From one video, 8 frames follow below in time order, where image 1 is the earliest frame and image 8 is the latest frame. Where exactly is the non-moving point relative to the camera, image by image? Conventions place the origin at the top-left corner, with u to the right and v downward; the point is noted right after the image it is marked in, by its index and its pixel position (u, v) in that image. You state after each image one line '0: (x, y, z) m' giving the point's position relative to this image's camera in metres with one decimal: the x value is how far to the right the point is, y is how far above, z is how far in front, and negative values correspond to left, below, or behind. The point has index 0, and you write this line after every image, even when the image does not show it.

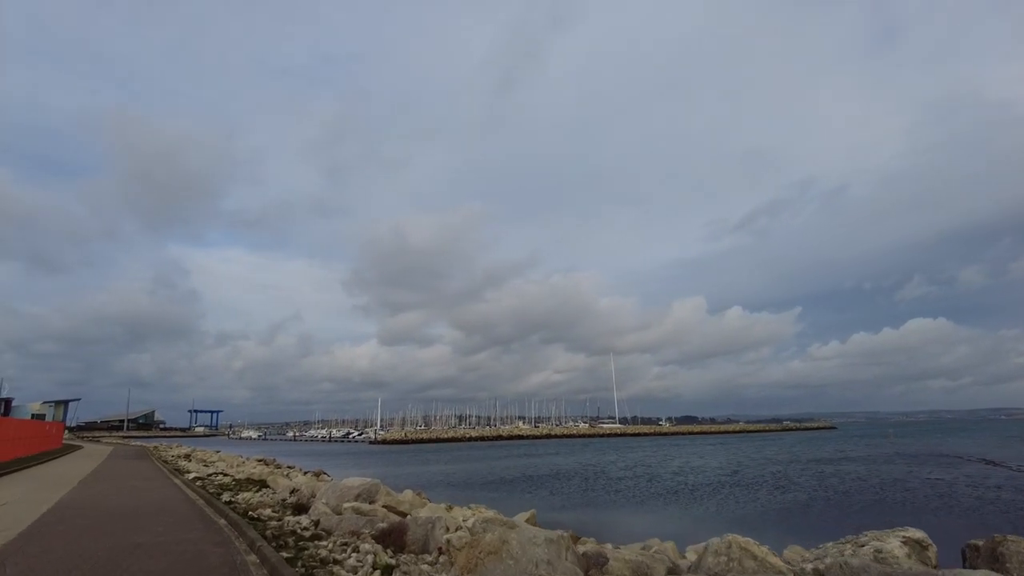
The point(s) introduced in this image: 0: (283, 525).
0: (-3.6, -3.7, +10.6) m
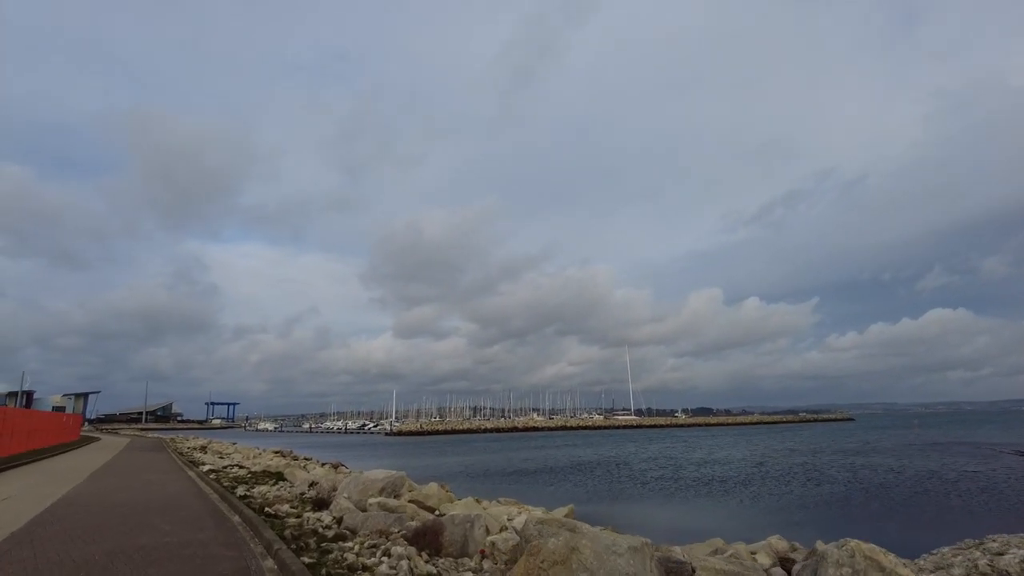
0: (-2.9, -3.3, +9.6) m
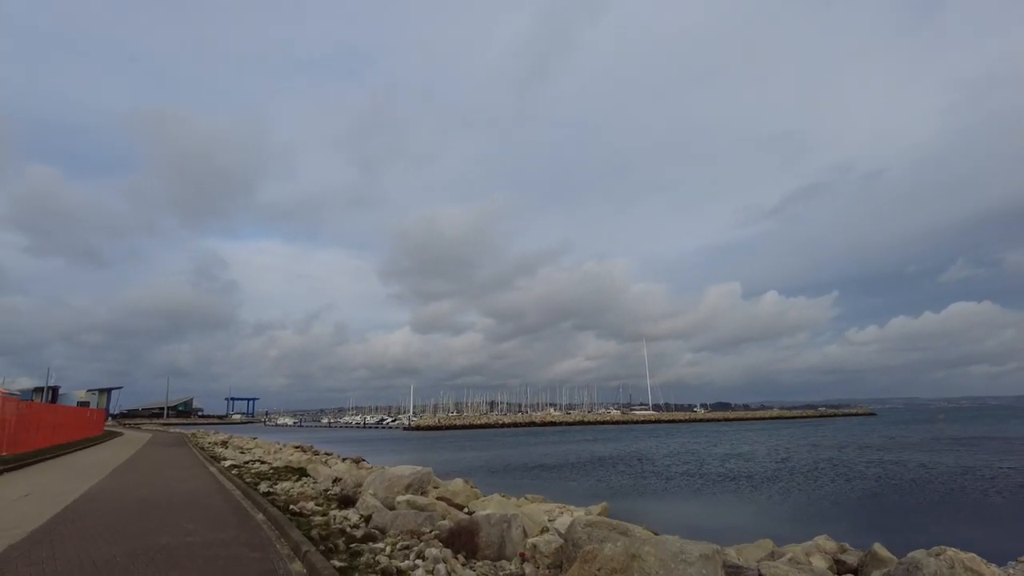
0: (-2.5, -3.2, +9.2) m
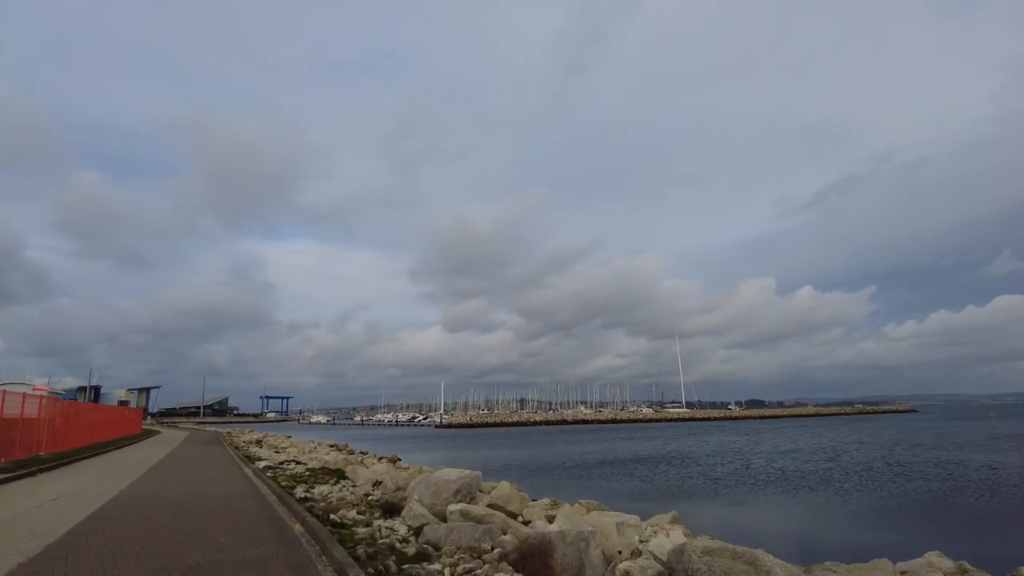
0: (-1.6, -3.0, +8.1) m
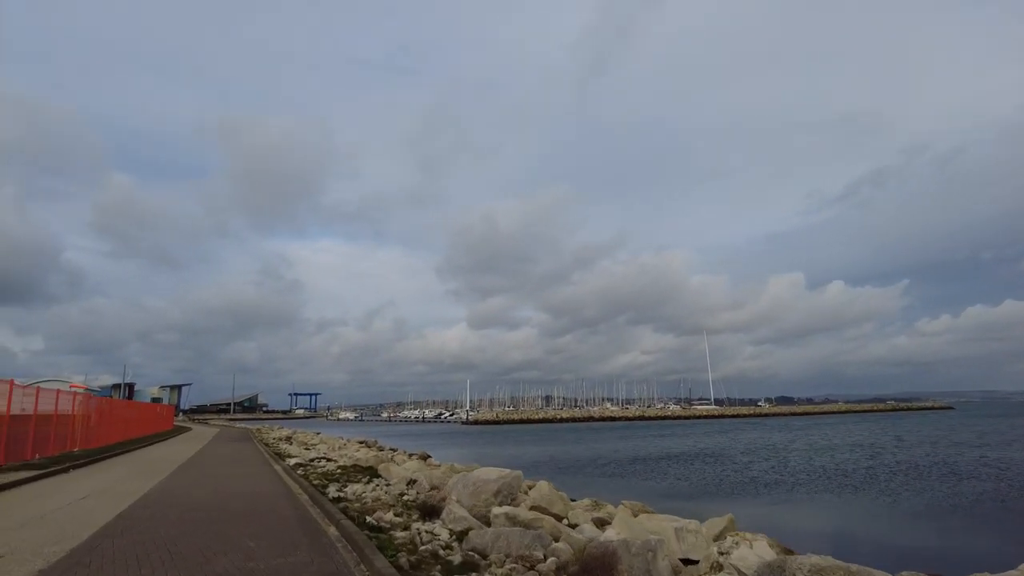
0: (-1.1, -2.8, +7.6) m
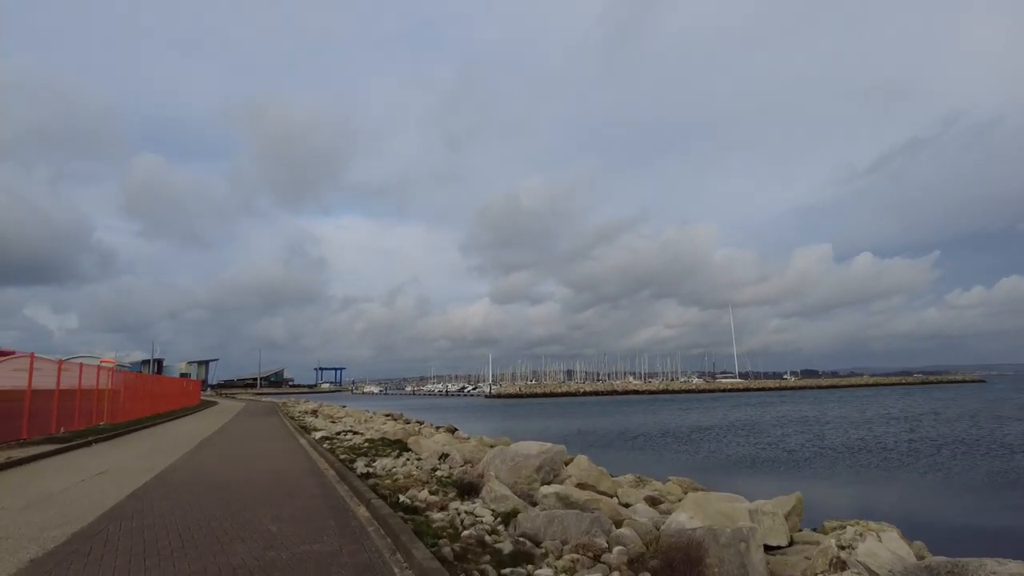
0: (-0.5, -2.3, +6.7) m
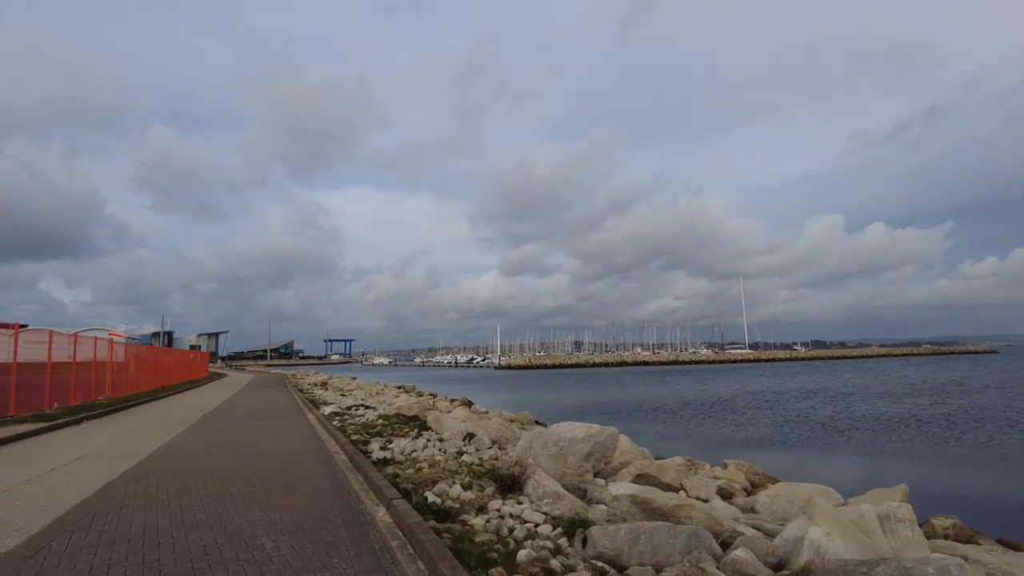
0: (0.0, -1.9, +5.1) m
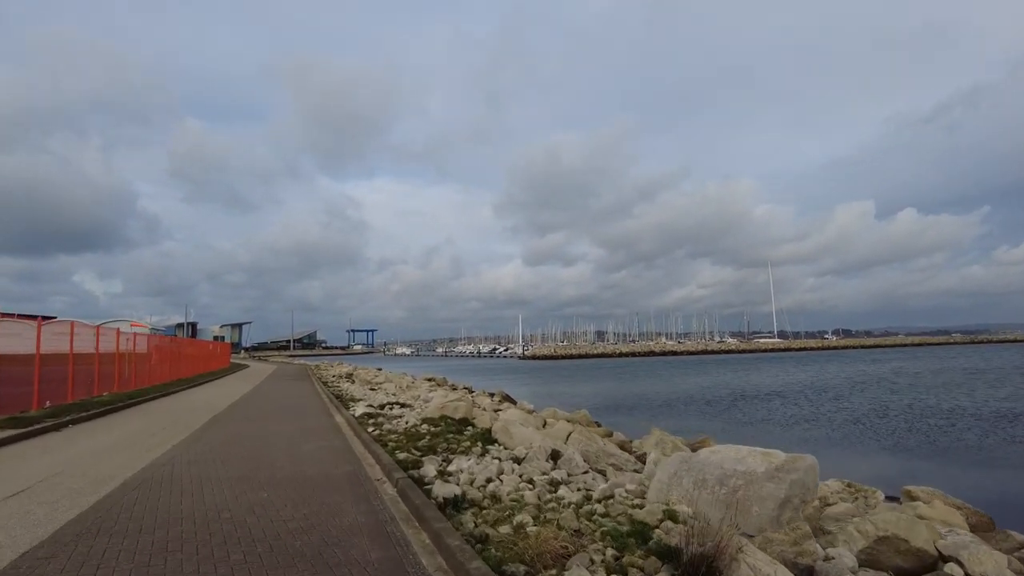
0: (+1.1, -1.6, +2.0) m
